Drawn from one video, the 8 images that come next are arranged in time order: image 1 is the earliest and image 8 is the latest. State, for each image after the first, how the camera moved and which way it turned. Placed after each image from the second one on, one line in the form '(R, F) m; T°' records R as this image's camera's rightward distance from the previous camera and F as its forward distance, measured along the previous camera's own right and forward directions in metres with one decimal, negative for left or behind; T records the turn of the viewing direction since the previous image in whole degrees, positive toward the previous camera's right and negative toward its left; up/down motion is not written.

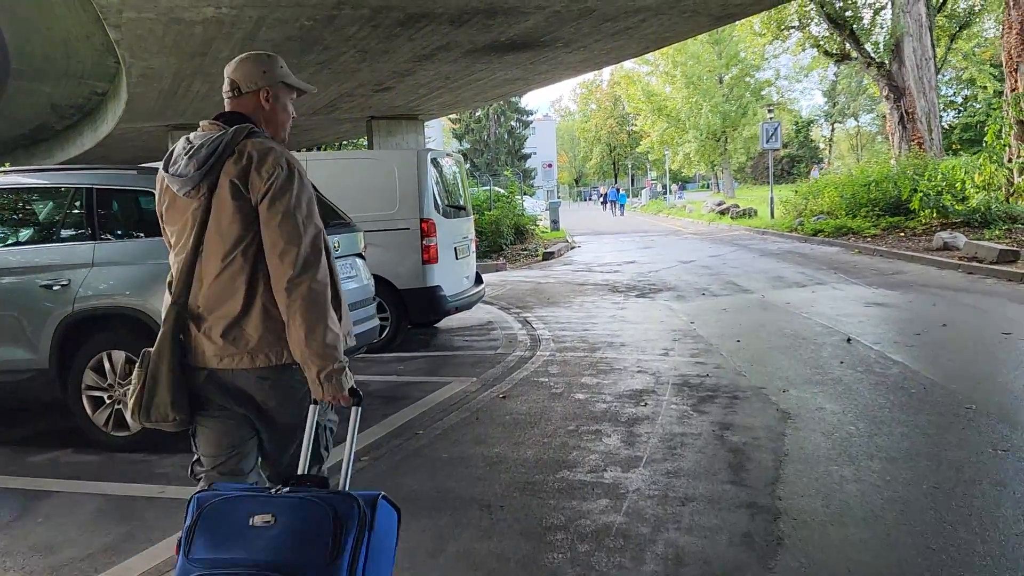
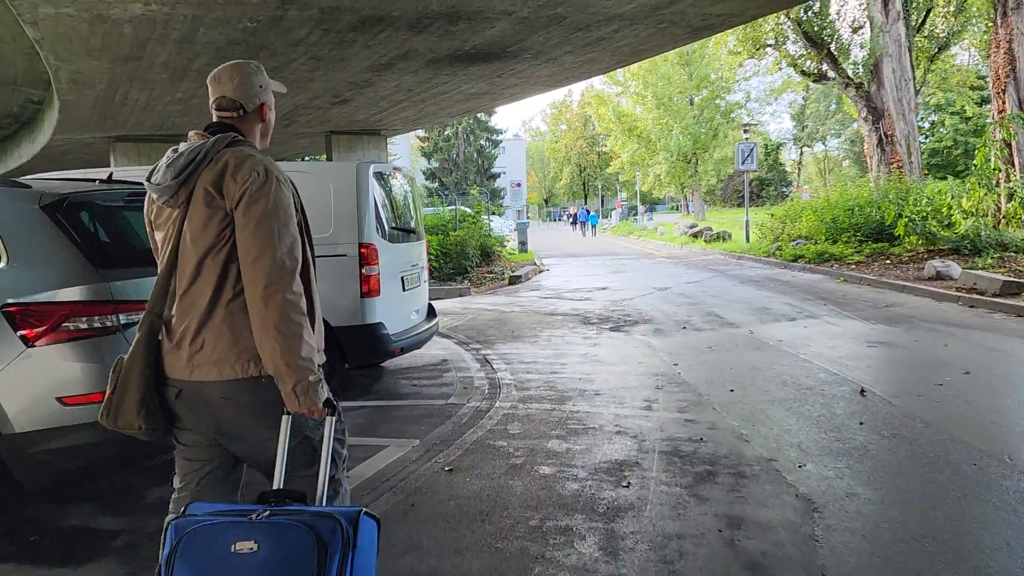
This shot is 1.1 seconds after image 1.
(+0.1, +0.9) m; +2°
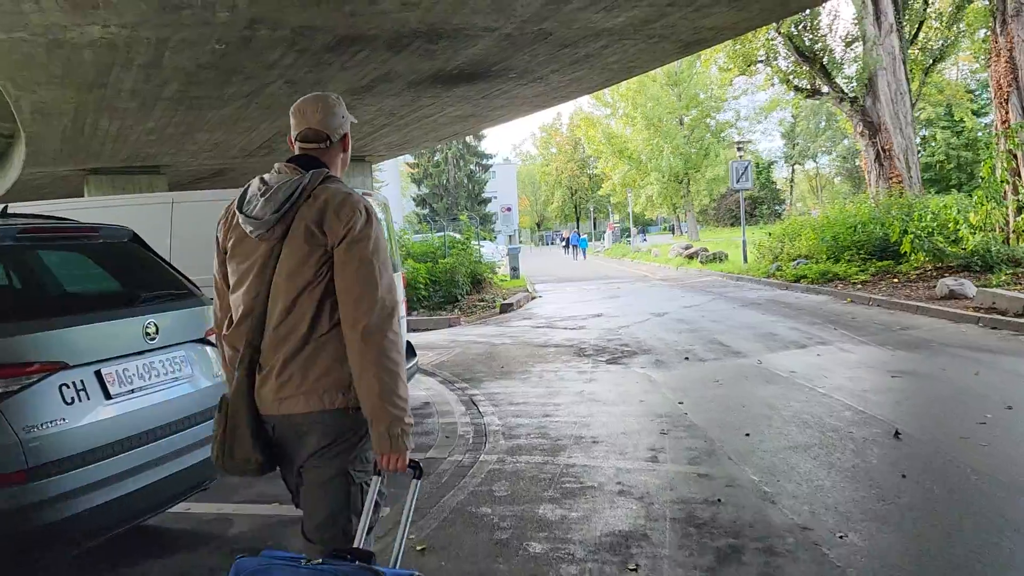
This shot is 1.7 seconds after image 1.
(+0.1, +0.6) m; 0°
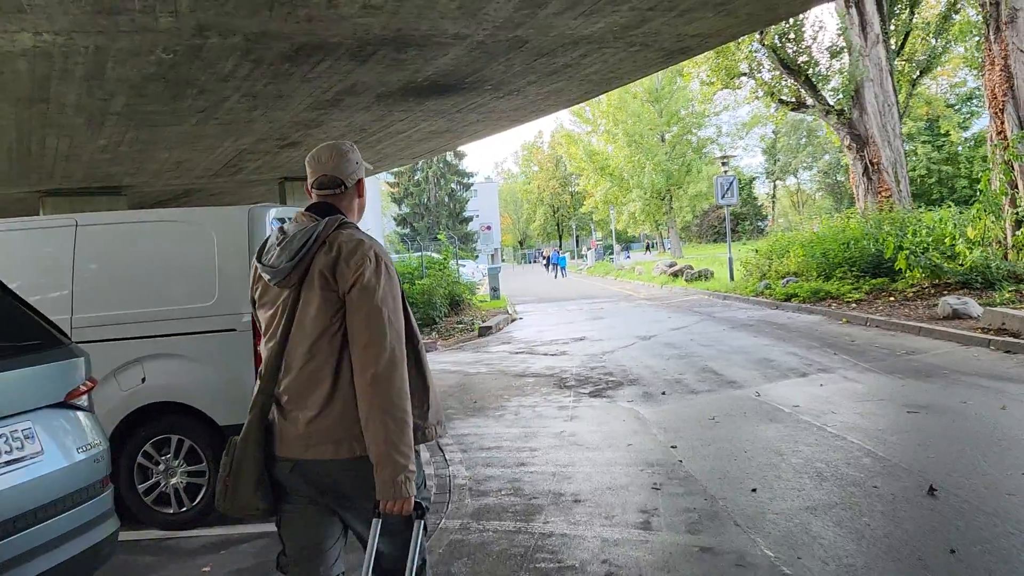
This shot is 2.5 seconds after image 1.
(+0.1, +0.6) m; +1°
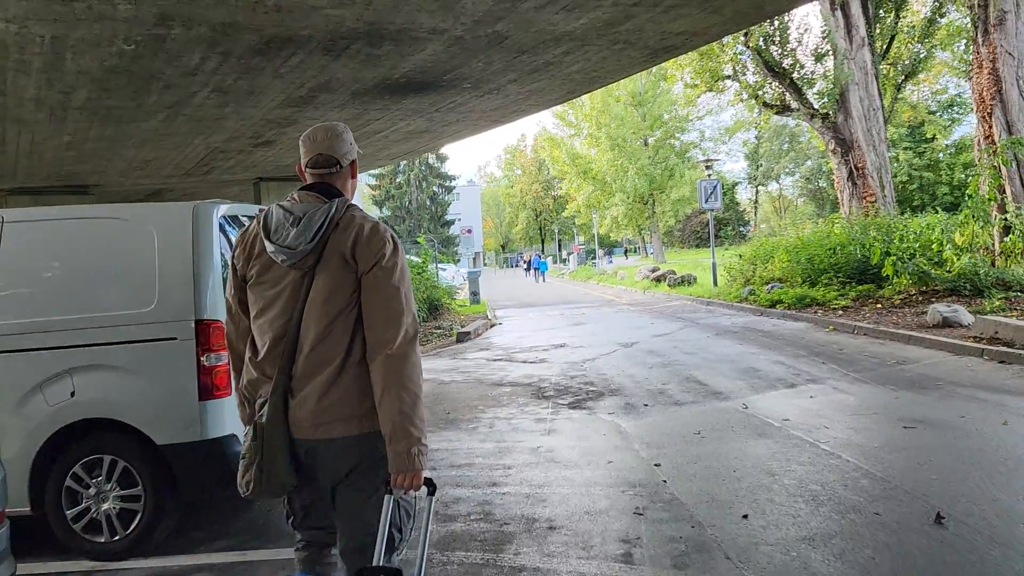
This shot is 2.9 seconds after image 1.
(+0.1, +0.3) m; +1°
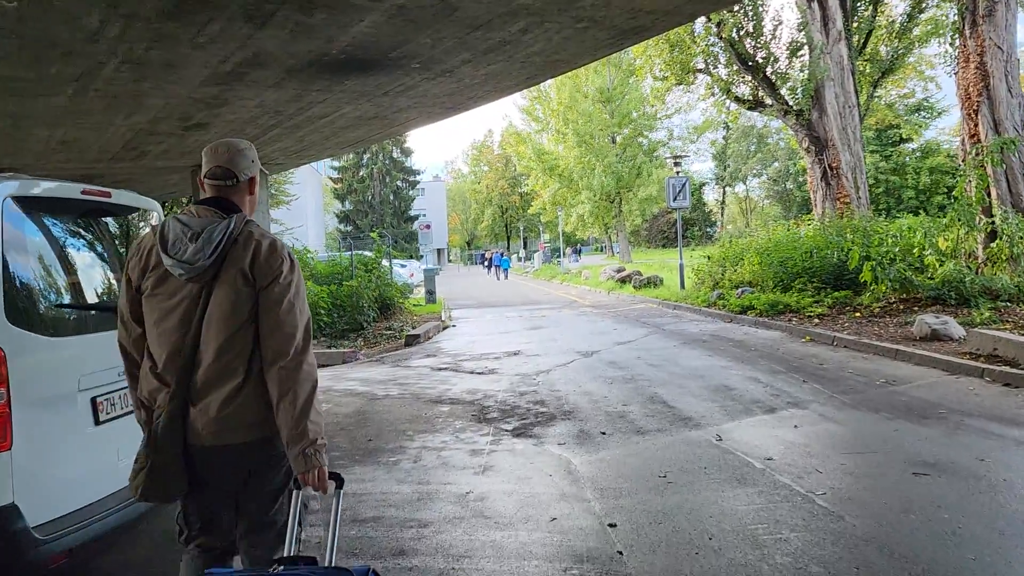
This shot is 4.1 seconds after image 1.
(+0.2, +0.9) m; +2°
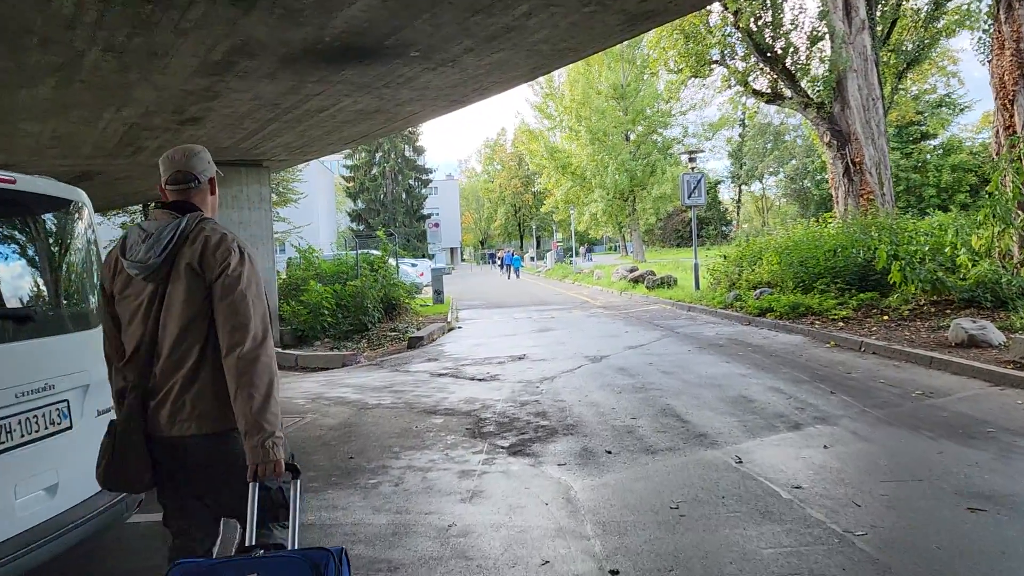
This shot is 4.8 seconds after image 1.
(+0.1, +0.5) m; -1°
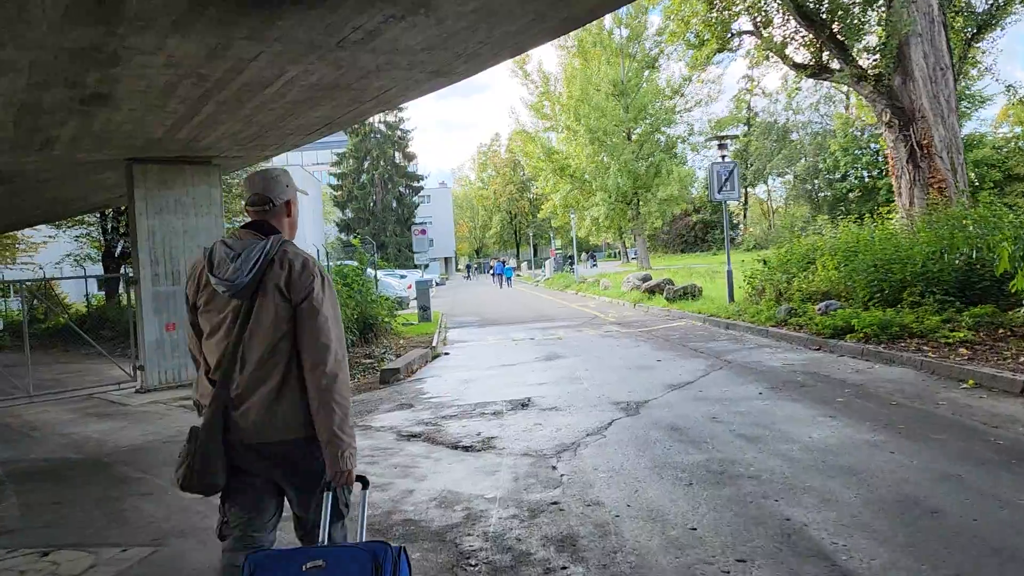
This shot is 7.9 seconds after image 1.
(0.0, +2.5) m; 0°
